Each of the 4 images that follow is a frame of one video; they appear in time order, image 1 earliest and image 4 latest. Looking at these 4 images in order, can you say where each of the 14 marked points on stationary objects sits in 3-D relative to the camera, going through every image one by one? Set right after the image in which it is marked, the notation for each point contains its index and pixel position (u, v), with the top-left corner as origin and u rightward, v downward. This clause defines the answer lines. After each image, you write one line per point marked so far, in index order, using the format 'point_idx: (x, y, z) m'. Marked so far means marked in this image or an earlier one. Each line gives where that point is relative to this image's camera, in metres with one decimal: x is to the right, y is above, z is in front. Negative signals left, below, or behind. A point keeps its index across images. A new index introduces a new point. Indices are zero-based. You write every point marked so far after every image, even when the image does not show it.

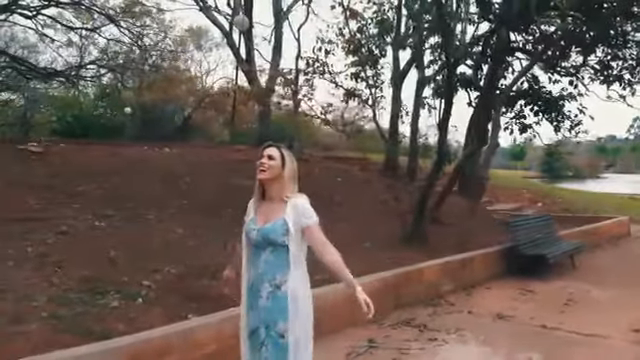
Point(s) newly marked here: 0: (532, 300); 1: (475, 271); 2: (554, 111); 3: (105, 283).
0: (+3.9, -2.2, +7.6) m
1: (+3.2, -1.9, +8.5) m
2: (+7.4, +2.2, +13.2) m
3: (-3.4, -1.6, +6.6) m
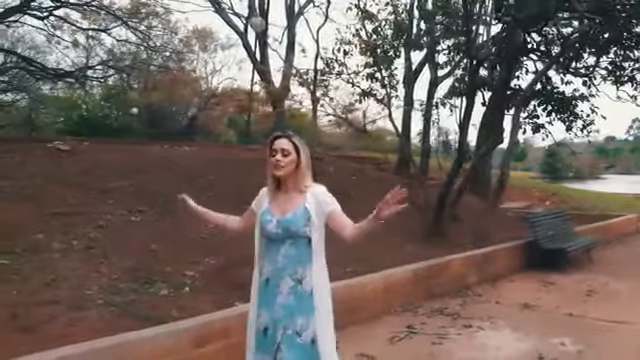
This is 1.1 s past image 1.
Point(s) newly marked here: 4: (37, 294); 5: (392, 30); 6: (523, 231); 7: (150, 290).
0: (+4.5, -2.1, +7.9) m
1: (+3.7, -1.8, +8.8) m
2: (+8.0, +2.2, +13.5) m
3: (-2.8, -1.5, +6.8) m
4: (-3.9, -1.6, +5.7) m
5: (+2.4, +5.1, +14.2) m
6: (+6.0, -1.6, +12.4) m
7: (-2.6, -1.7, +6.4) m
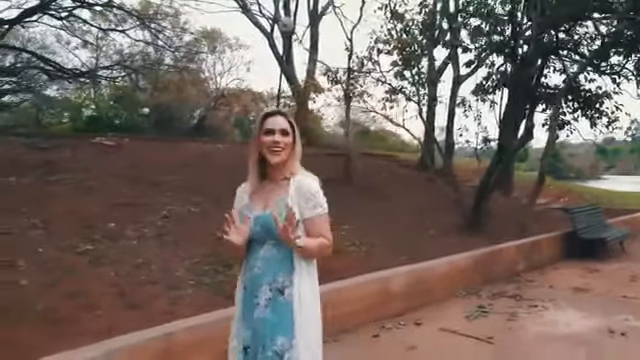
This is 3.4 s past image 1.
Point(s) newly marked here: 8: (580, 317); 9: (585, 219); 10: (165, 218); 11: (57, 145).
0: (+5.6, -2.0, +8.3) m
1: (+4.9, -1.6, +9.2) m
2: (+9.1, +2.4, +14.0) m
3: (-1.6, -1.4, +7.2) m
4: (-2.7, -1.4, +6.1) m
5: (+3.5, +5.2, +14.6) m
6: (+7.1, -1.4, +12.8) m
7: (-1.4, -1.5, +6.7) m
8: (+3.8, -2.0, +6.1) m
9: (+6.6, -1.0, +10.3) m
10: (-3.1, -0.8, +8.4) m
11: (-7.4, +1.0, +11.7) m
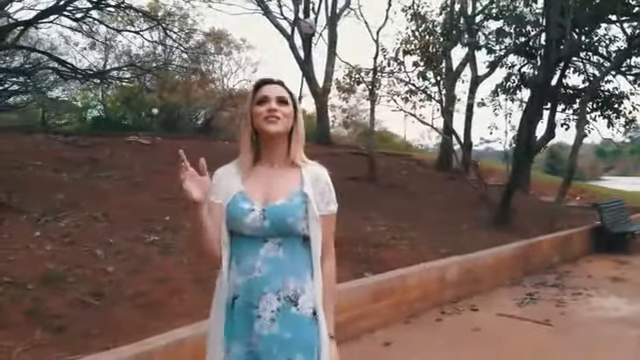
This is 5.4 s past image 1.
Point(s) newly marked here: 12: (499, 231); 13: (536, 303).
0: (+6.5, -1.9, +8.7) m
1: (+5.8, -1.5, +9.5) m
2: (+10.0, +2.5, +14.4) m
3: (-0.7, -1.3, +7.5) m
4: (-1.8, -1.3, +6.4) m
5: (+4.4, +5.3, +15.0) m
6: (+8.0, -1.3, +13.2) m
7: (-0.5, -1.4, +7.1) m
8: (+4.8, -1.9, +6.5) m
9: (+7.5, -0.9, +10.7) m
10: (-2.2, -0.7, +8.7) m
11: (-6.5, +1.1, +12.0) m
12: (+4.9, -1.4, +11.6) m
13: (+3.3, -1.9, +6.5) m
